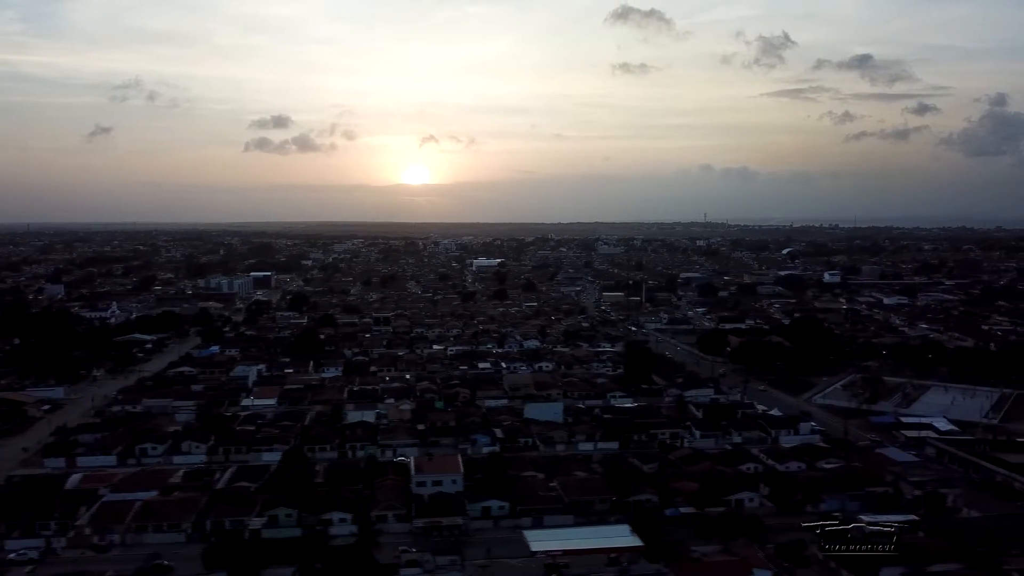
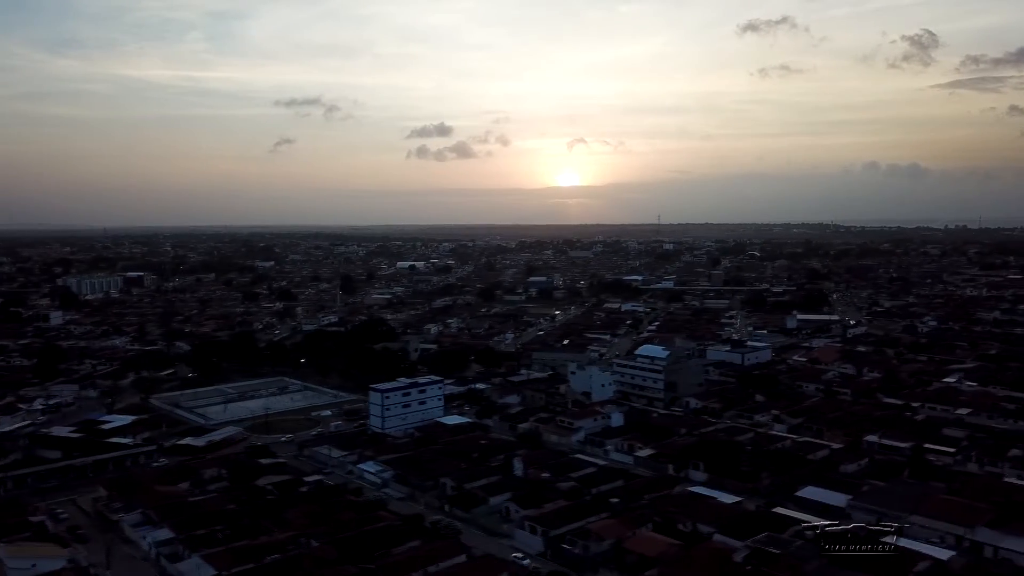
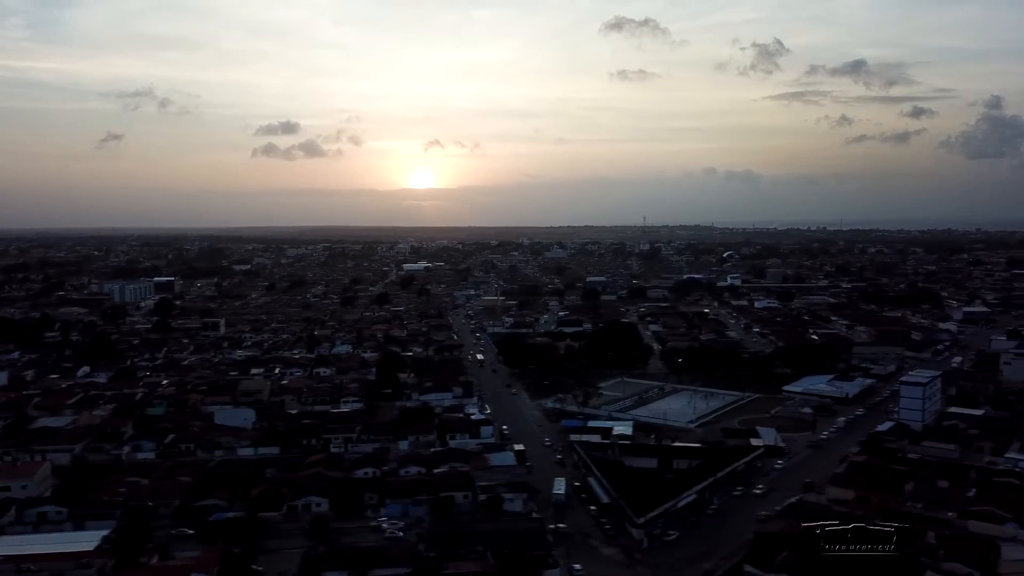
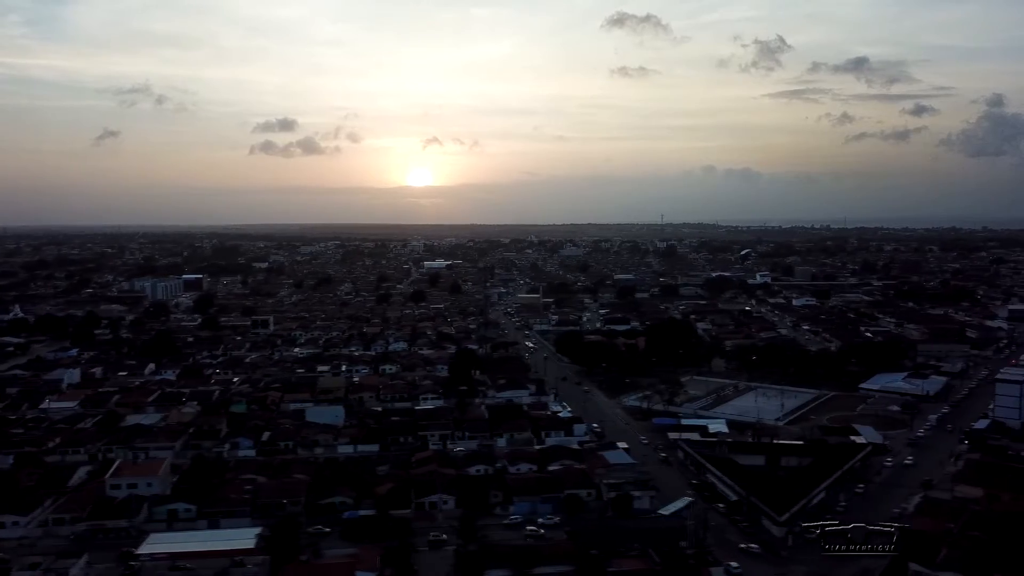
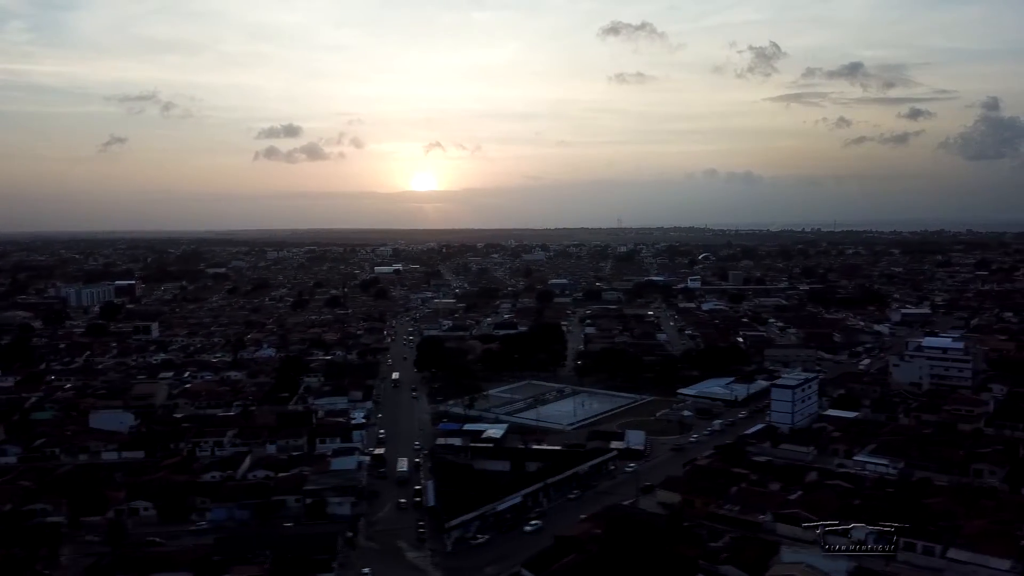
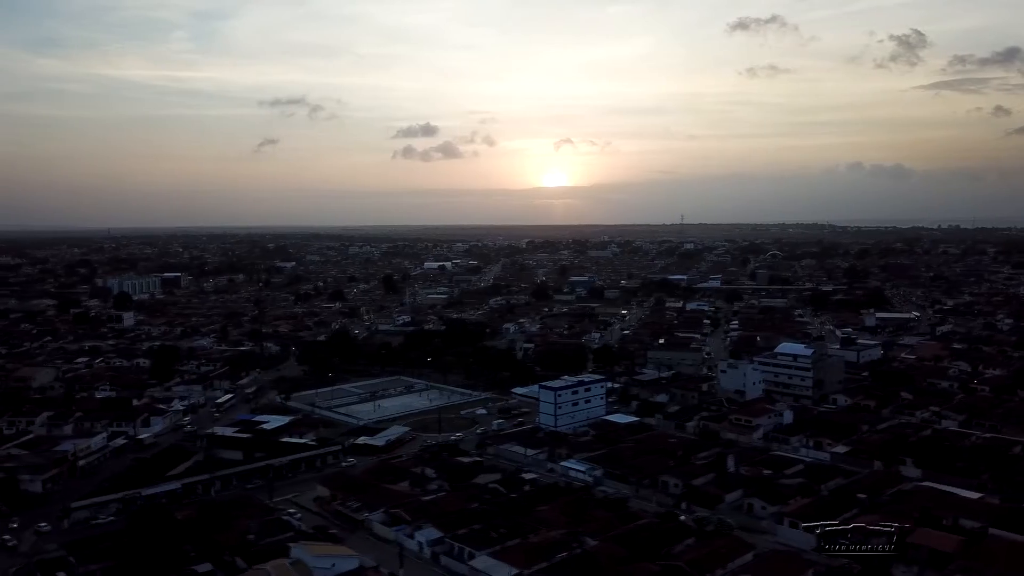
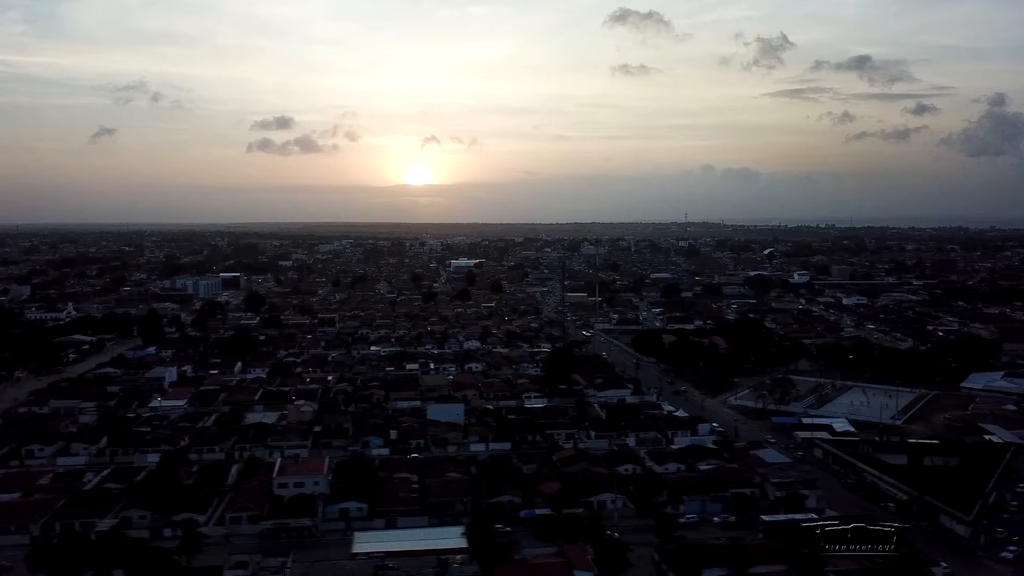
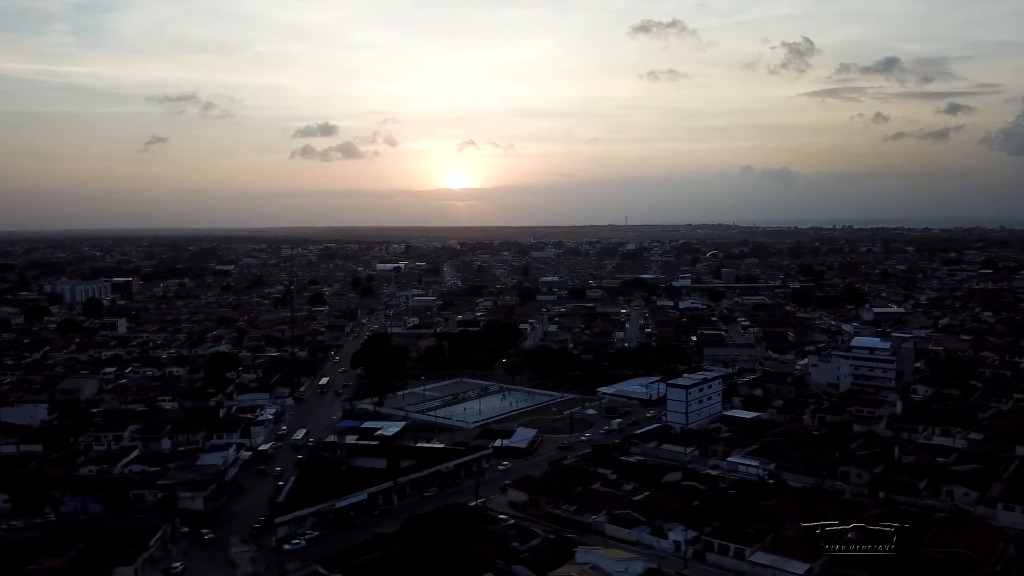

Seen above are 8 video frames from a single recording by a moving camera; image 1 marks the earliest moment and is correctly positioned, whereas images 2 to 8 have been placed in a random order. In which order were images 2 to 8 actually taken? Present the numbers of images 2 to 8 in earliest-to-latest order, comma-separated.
7, 4, 3, 5, 8, 6, 2
